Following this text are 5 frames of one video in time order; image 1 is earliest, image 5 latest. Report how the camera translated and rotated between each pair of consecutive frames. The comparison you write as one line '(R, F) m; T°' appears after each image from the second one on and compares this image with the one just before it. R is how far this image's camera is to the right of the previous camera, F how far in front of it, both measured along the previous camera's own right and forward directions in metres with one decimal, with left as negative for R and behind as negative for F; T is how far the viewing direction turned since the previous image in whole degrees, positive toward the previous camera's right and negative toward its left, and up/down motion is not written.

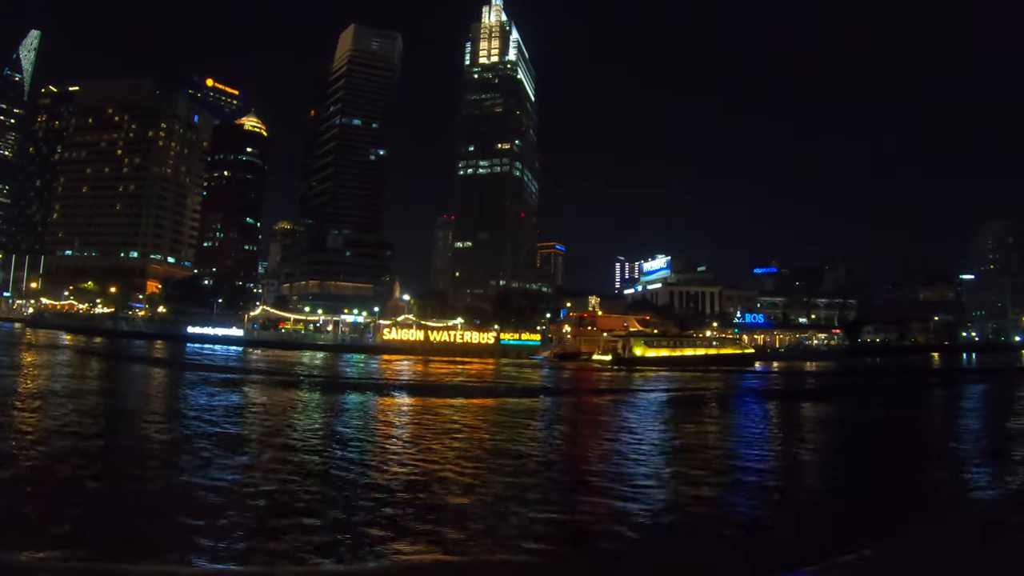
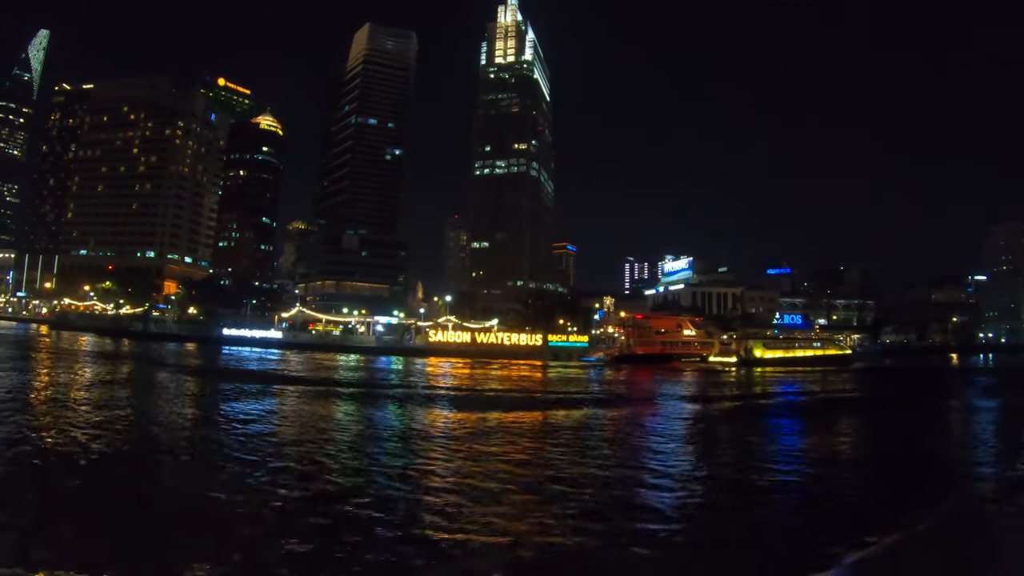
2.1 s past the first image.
(-3.0, +0.4) m; 0°
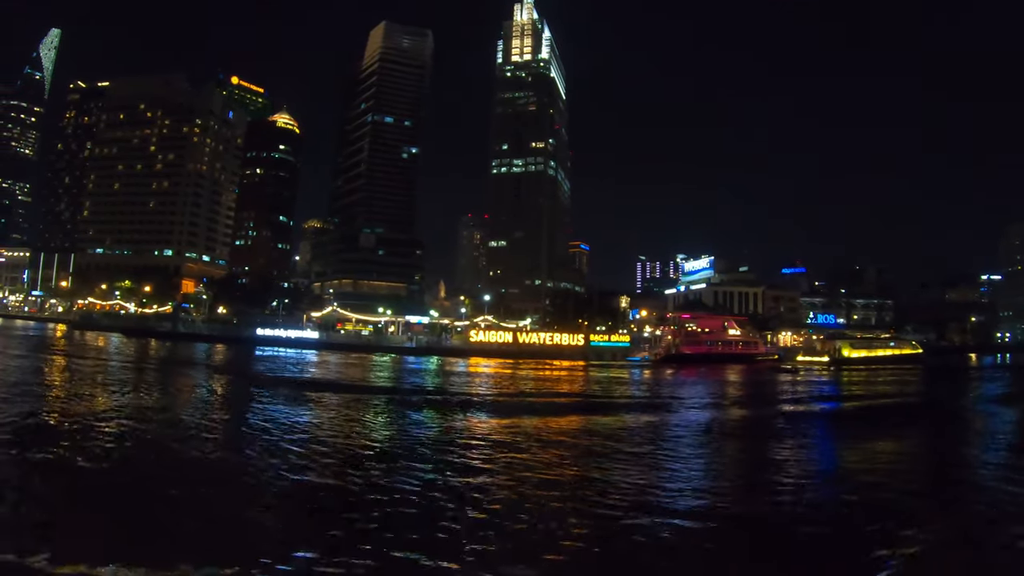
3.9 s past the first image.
(-2.4, +0.3) m; 0°
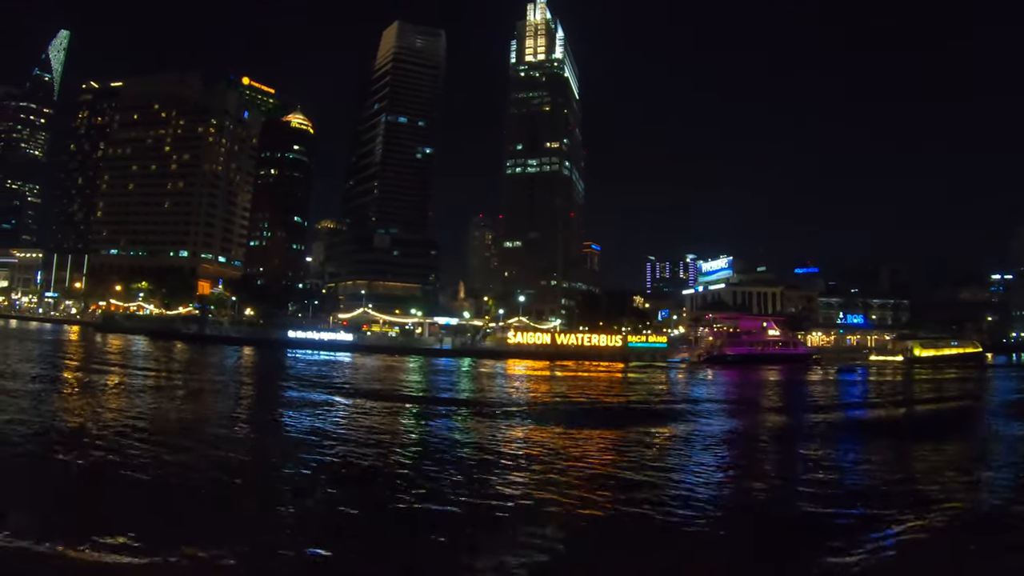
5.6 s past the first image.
(-2.2, +0.3) m; 0°
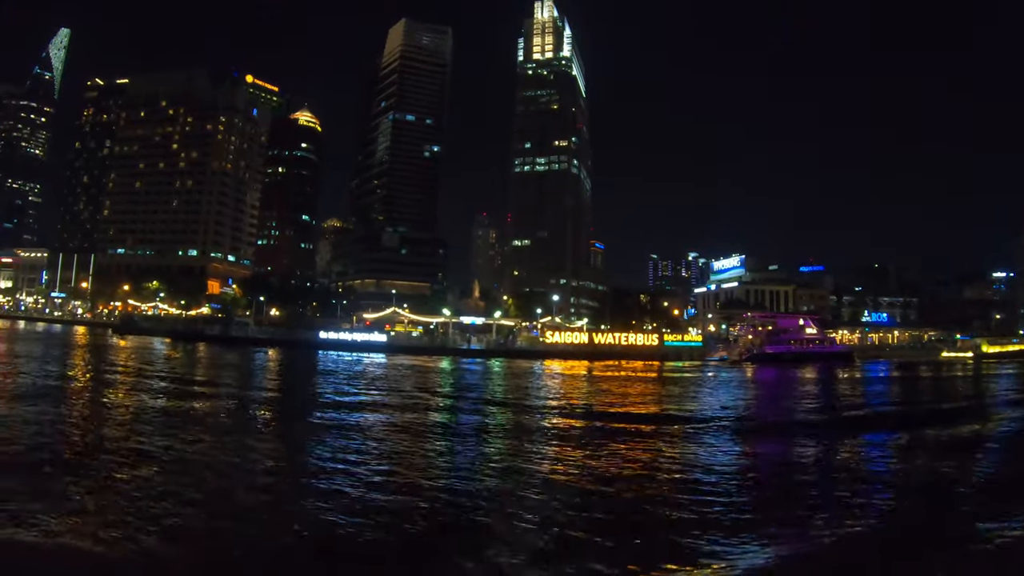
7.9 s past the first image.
(-2.5, +0.2) m; +1°
